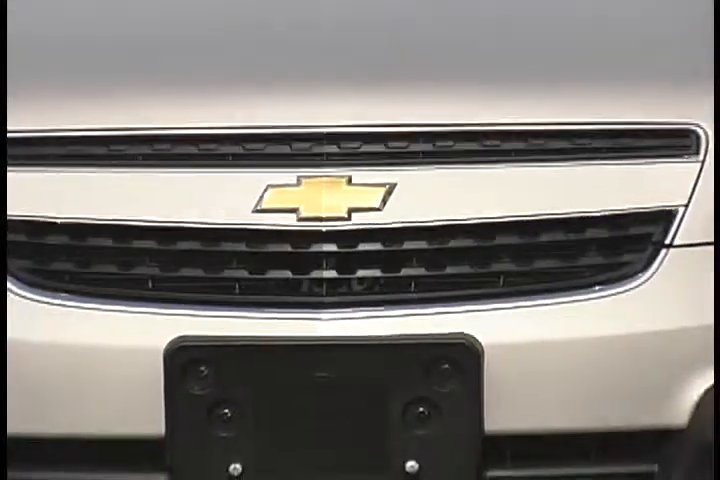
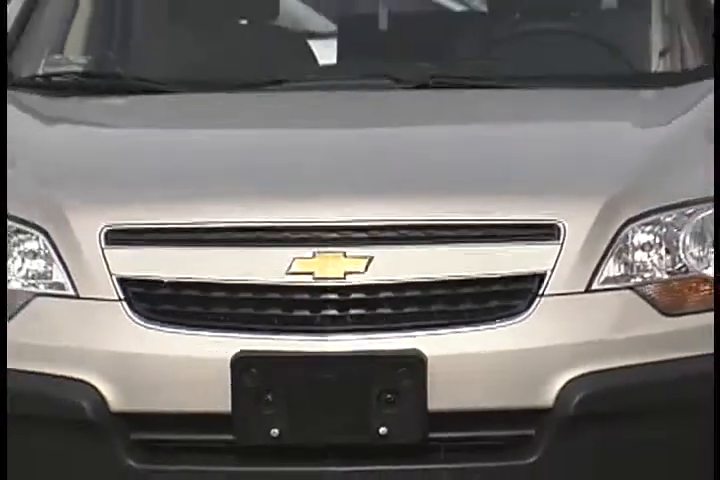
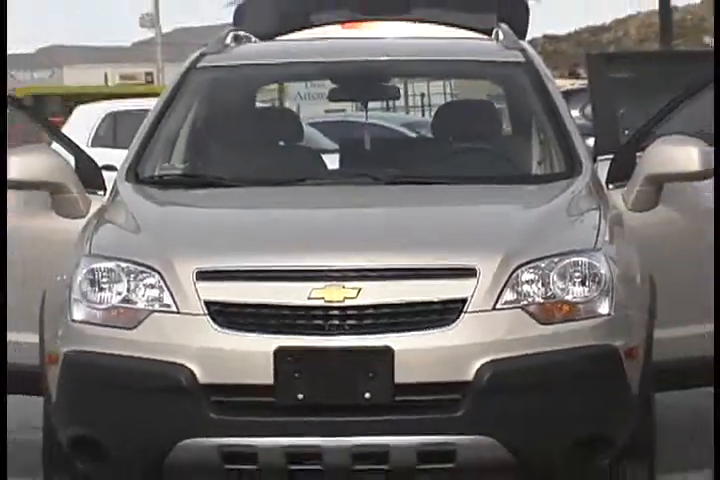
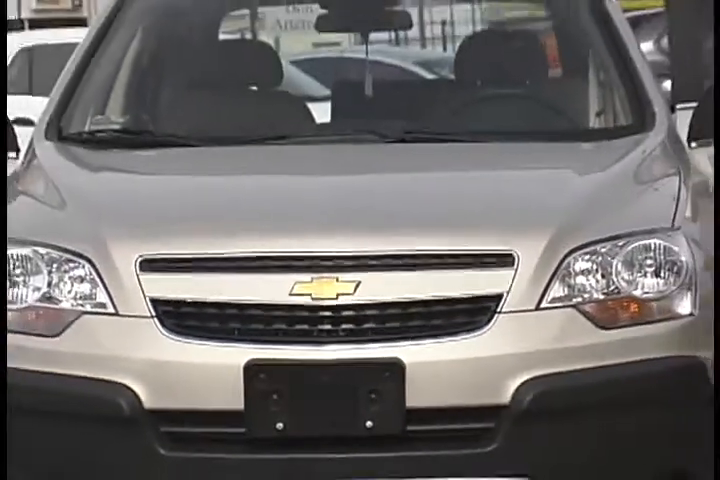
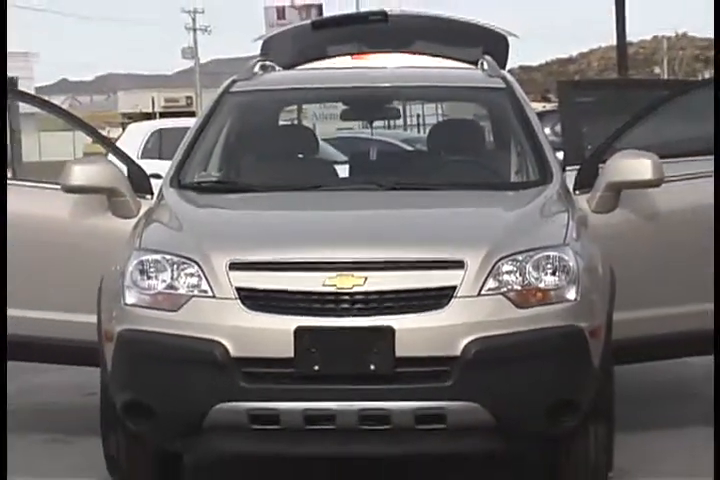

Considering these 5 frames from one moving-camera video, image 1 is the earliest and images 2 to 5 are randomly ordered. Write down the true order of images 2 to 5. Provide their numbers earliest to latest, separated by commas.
2, 4, 3, 5
